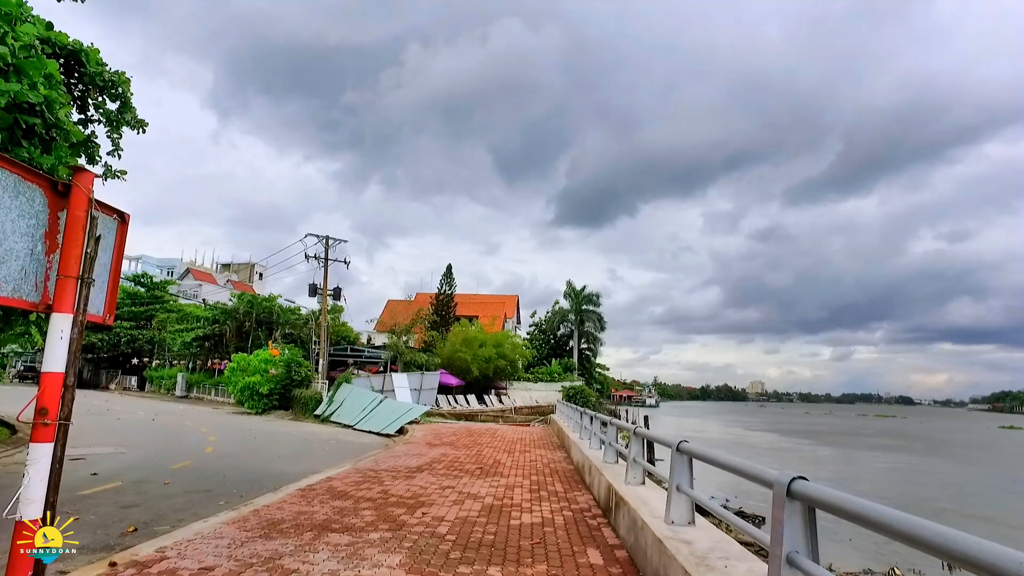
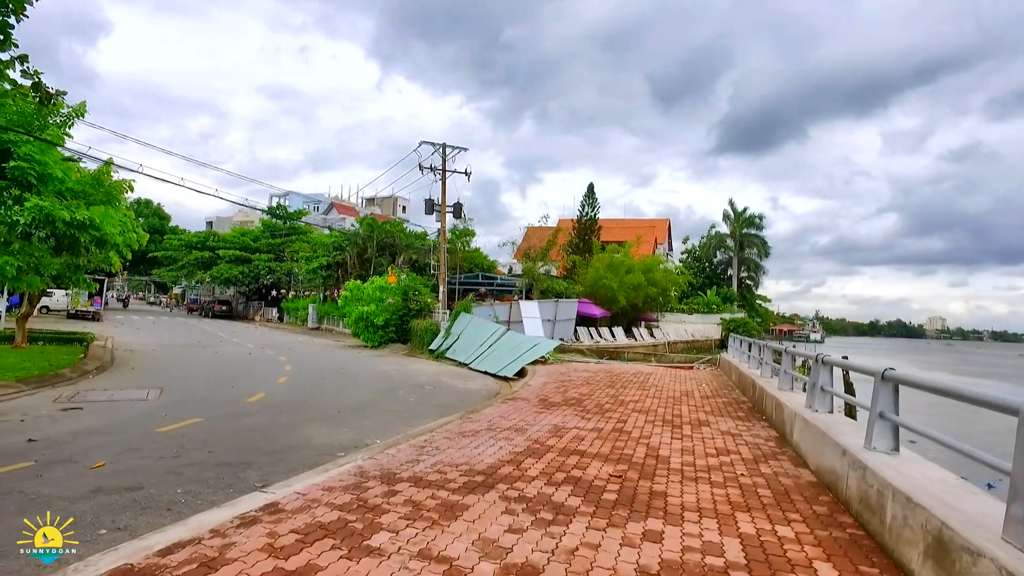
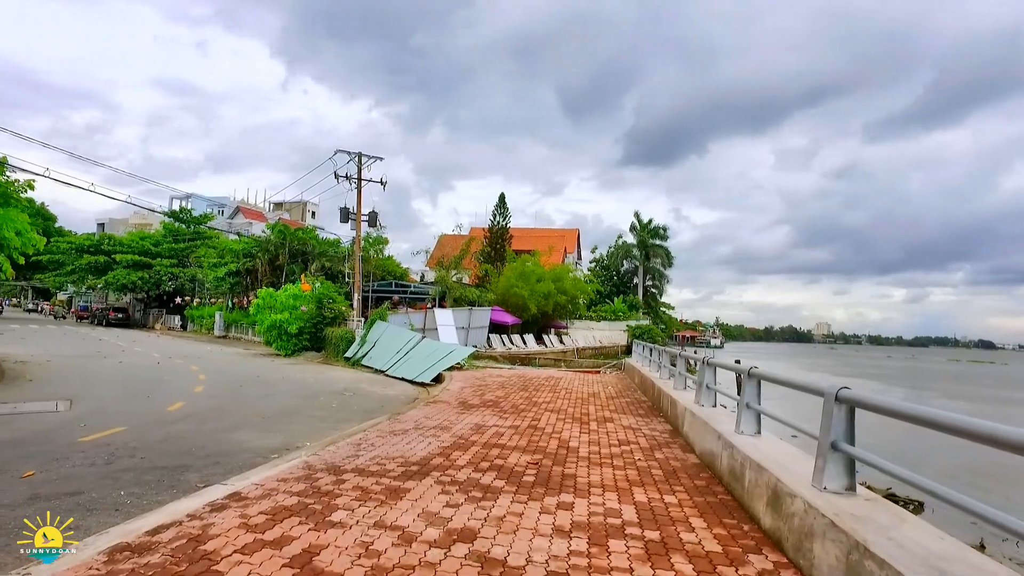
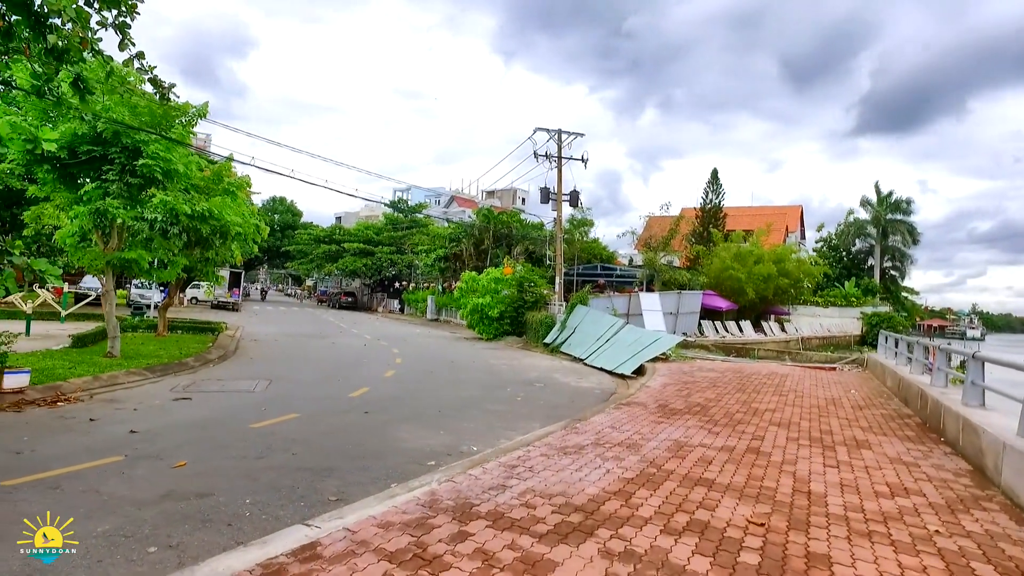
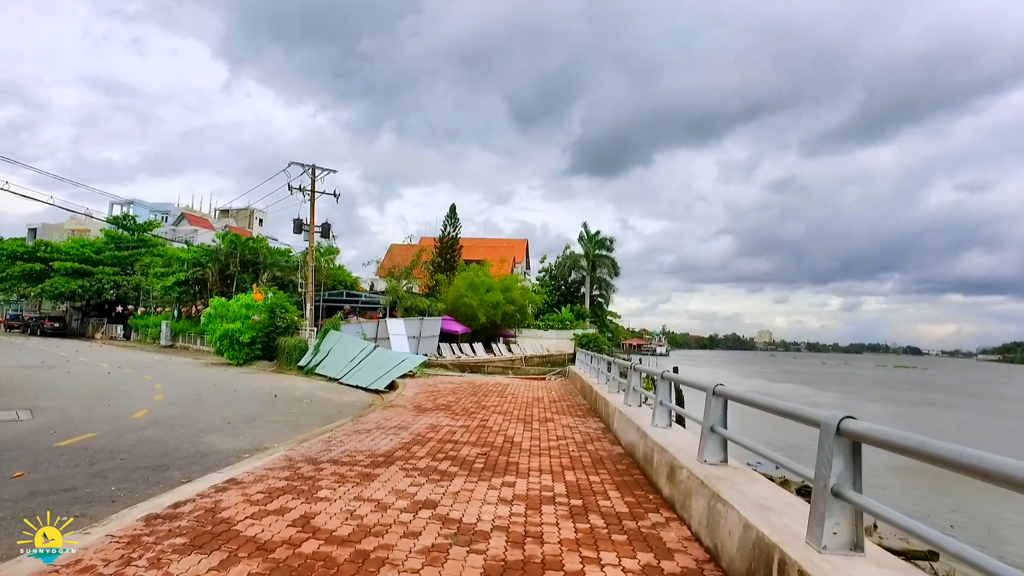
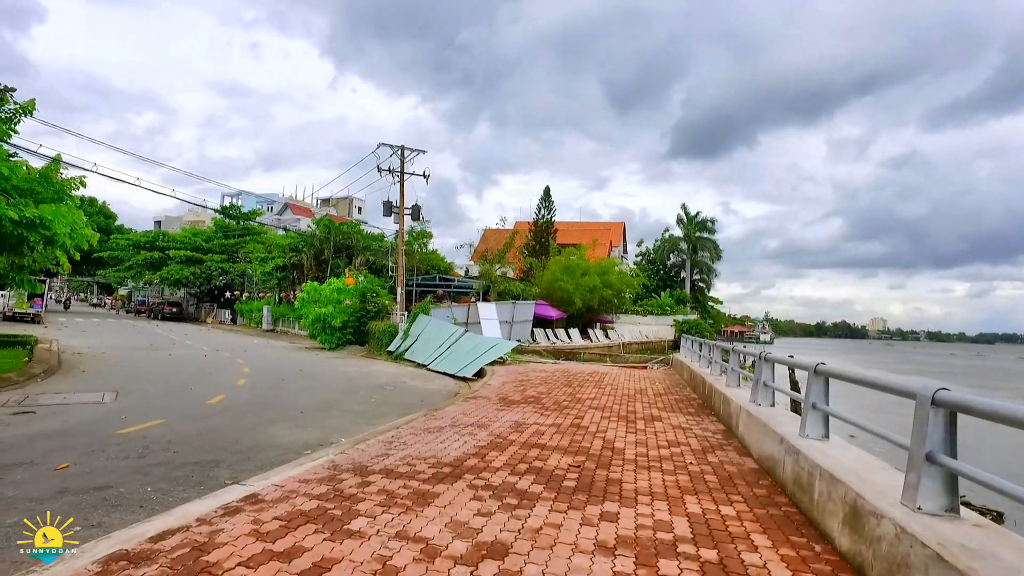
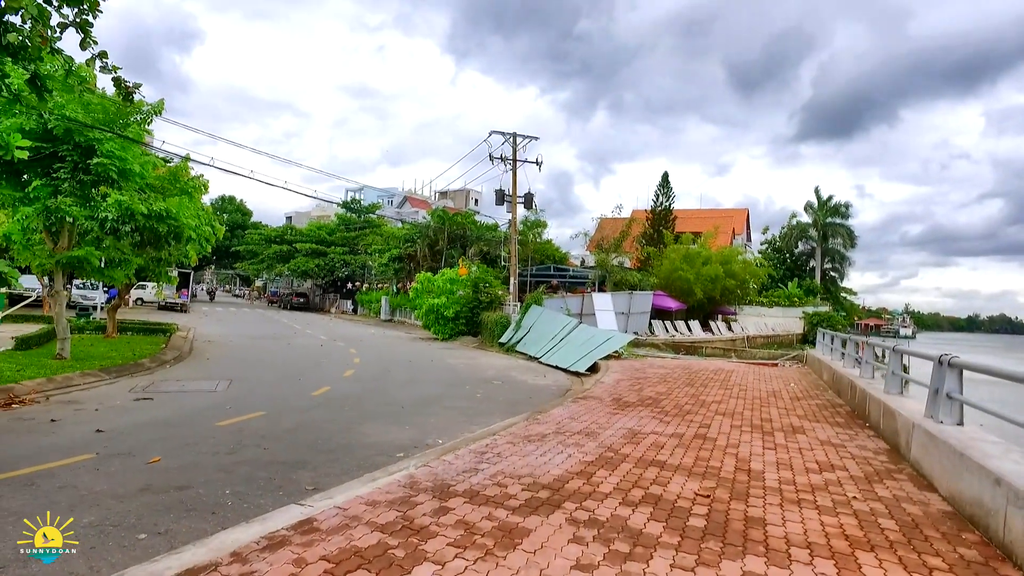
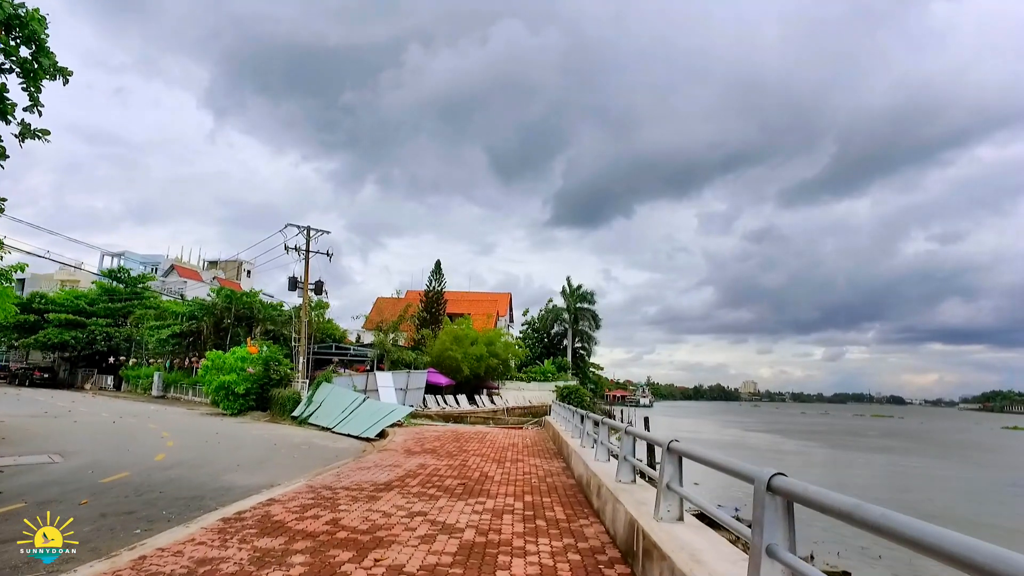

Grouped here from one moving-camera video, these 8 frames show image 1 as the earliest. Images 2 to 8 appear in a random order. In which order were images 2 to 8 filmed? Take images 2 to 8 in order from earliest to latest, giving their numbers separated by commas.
8, 5, 3, 6, 2, 7, 4
